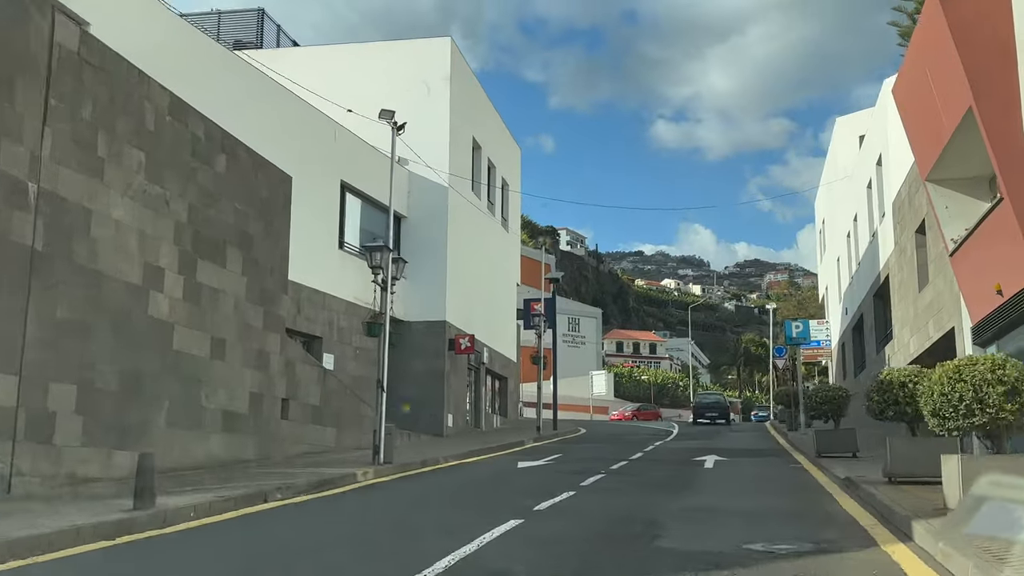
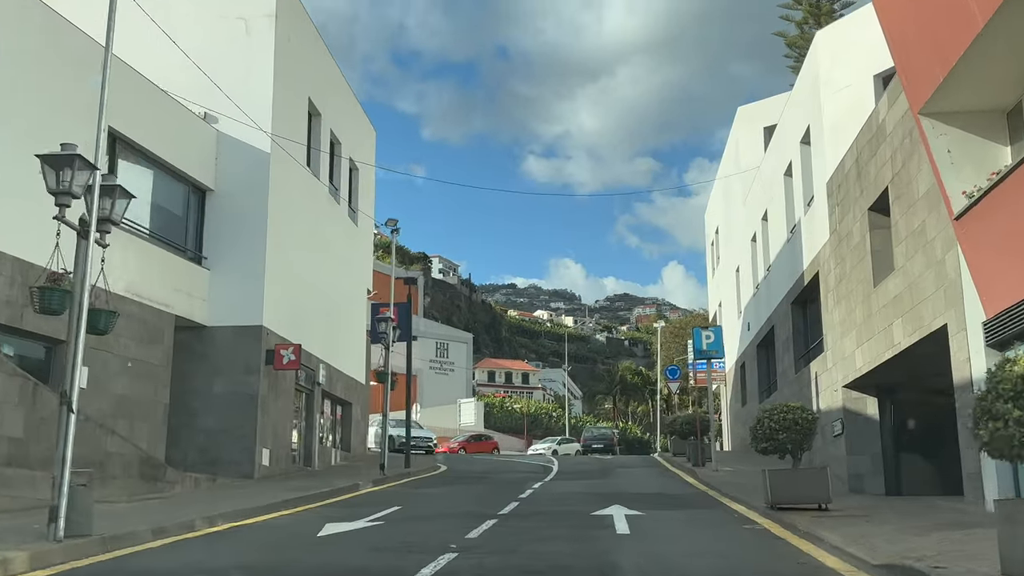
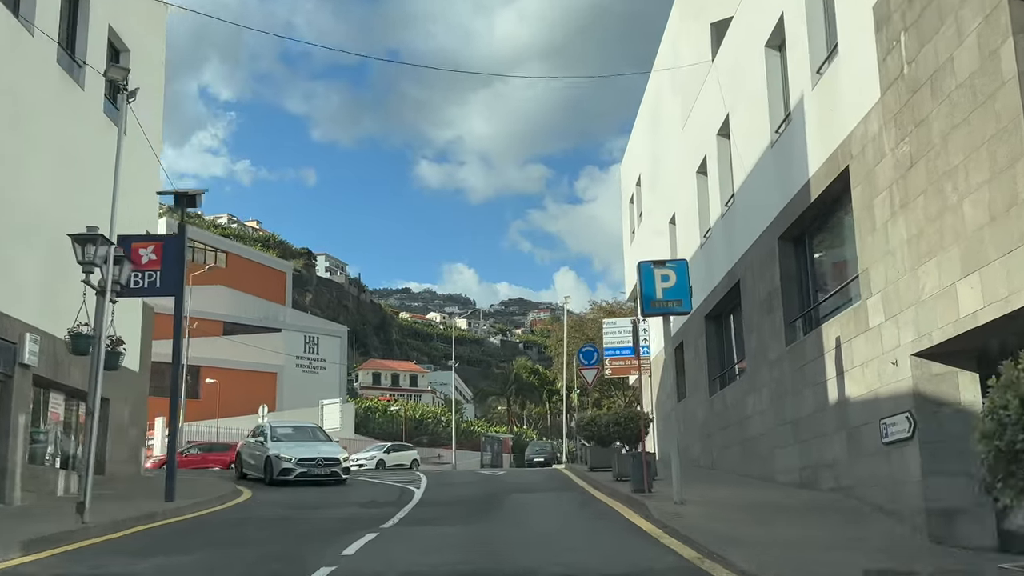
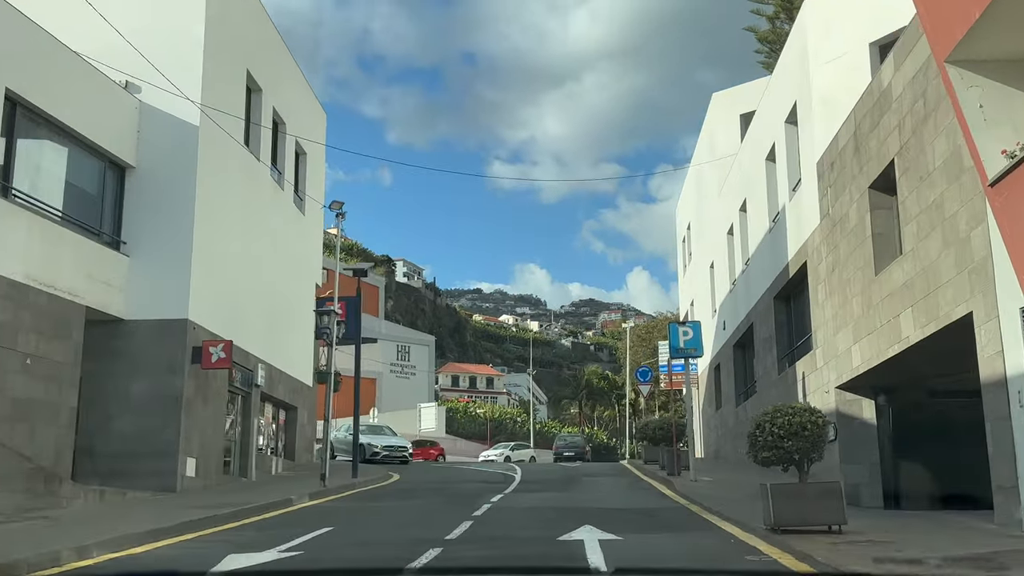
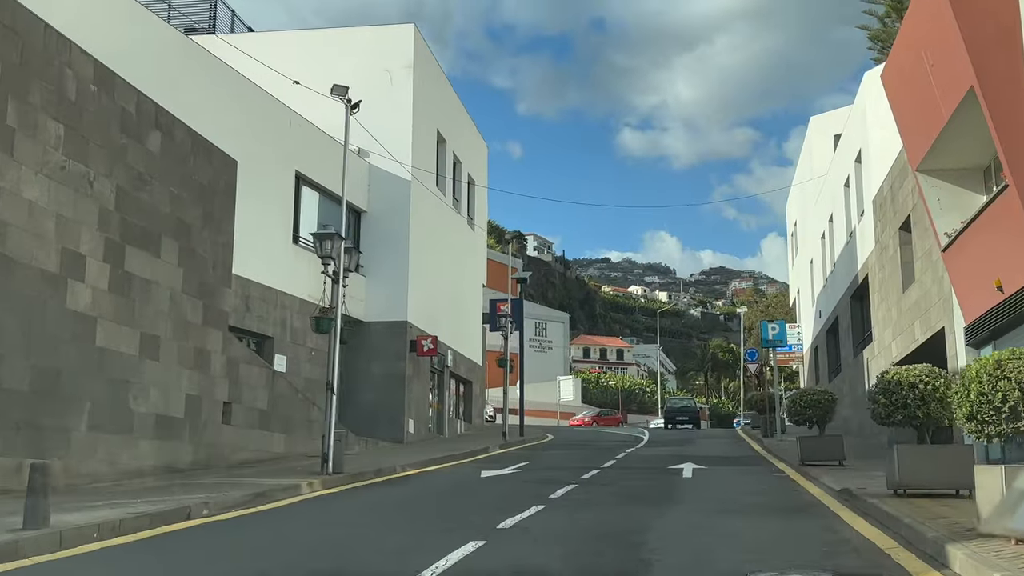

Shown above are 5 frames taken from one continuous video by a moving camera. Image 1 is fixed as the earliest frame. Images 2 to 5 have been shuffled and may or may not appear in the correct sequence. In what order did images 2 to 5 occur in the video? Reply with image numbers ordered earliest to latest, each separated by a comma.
5, 2, 4, 3
